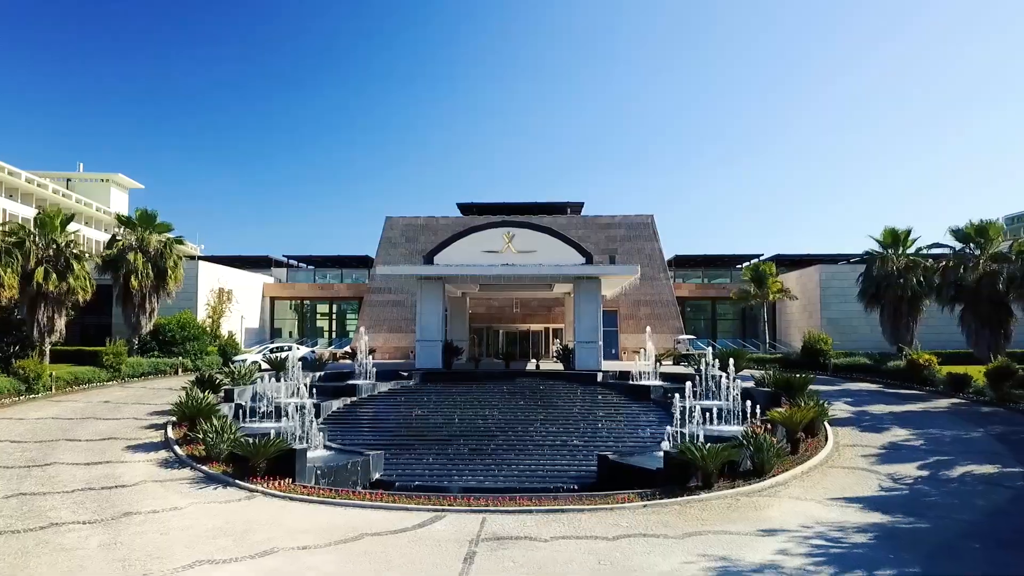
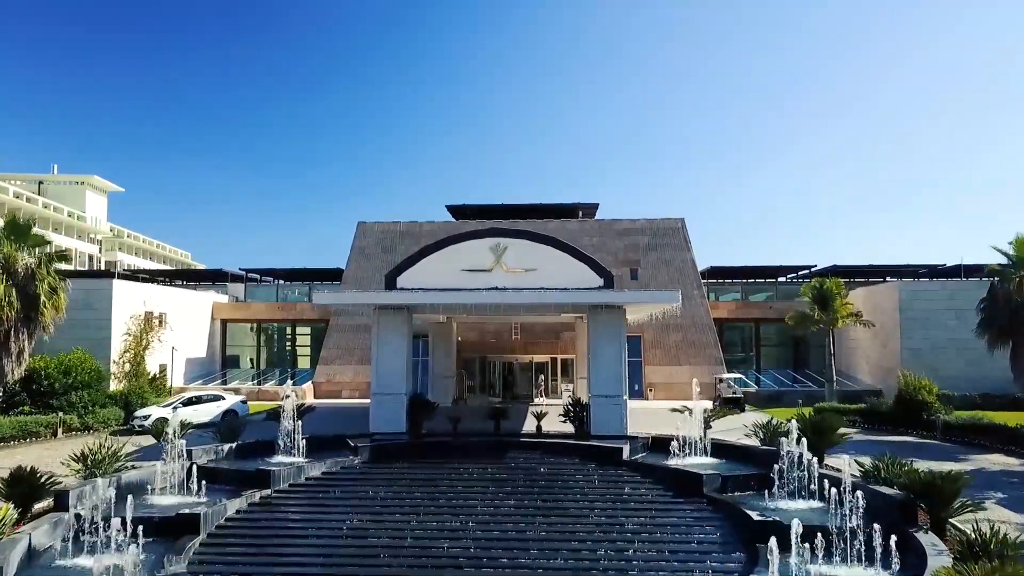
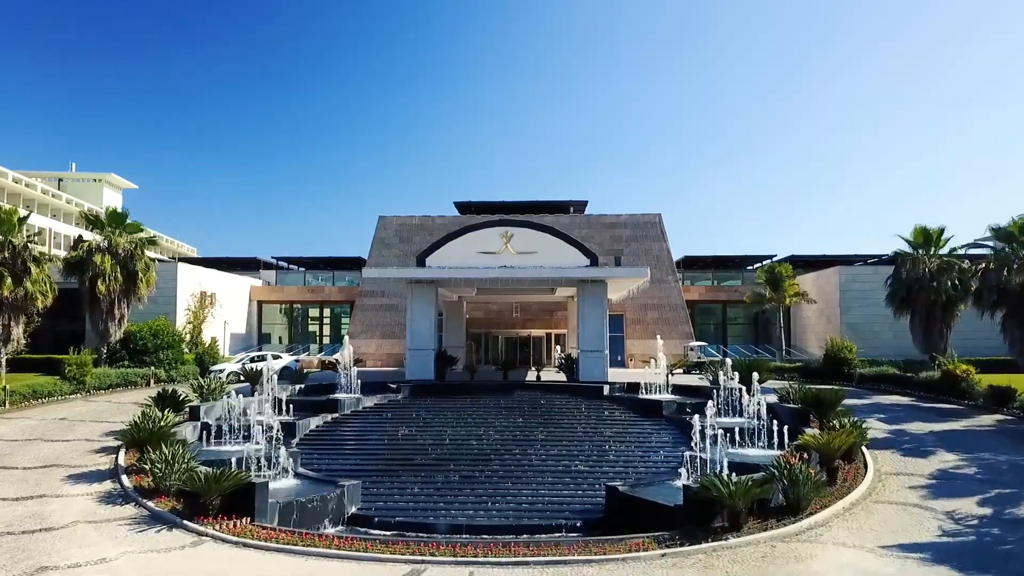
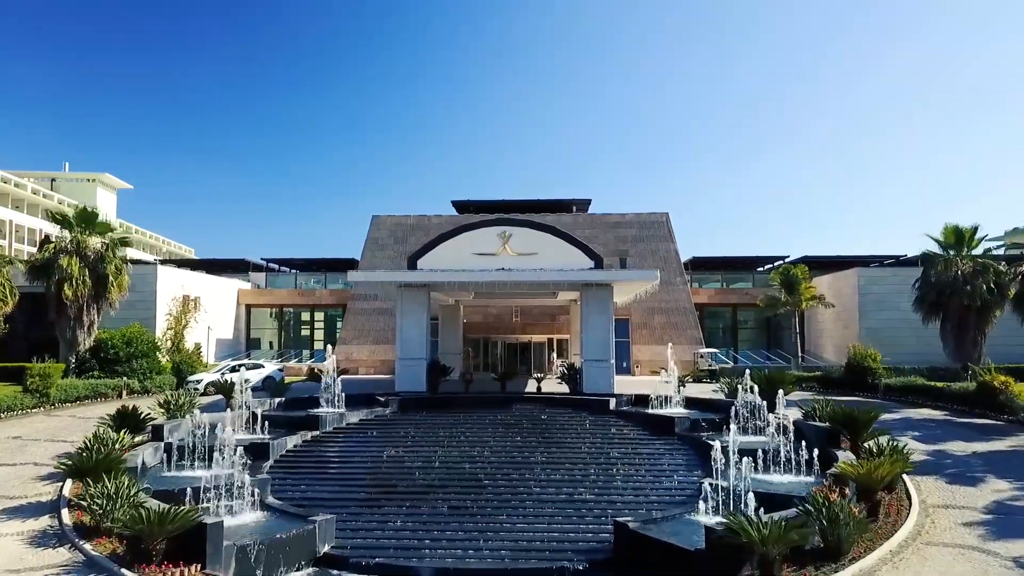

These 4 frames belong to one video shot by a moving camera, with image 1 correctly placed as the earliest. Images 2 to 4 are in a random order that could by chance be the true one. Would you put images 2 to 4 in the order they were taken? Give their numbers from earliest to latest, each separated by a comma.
3, 4, 2
